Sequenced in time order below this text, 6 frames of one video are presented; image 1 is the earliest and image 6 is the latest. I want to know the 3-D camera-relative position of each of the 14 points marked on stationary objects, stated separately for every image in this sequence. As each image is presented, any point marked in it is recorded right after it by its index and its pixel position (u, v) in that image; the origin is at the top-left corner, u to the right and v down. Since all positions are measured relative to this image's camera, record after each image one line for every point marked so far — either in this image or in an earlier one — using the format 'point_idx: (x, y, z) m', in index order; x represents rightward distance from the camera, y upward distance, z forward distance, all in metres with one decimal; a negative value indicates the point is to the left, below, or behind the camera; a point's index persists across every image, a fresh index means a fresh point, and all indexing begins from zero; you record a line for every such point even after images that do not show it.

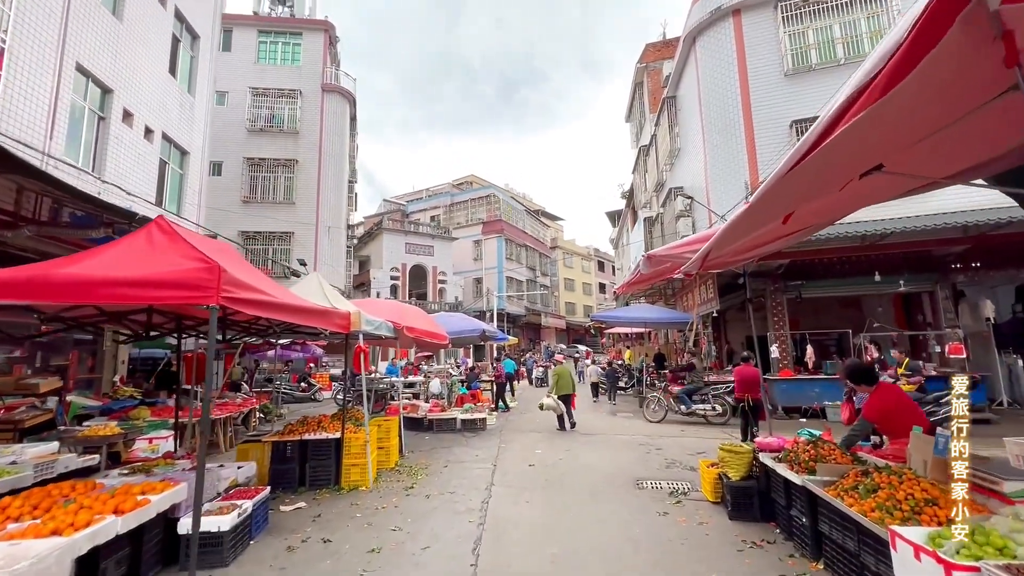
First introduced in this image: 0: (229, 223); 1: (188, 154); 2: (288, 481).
0: (-12.1, +2.8, +19.9) m
1: (-8.4, +3.5, +12.1) m
2: (-2.7, -2.3, +5.7) m
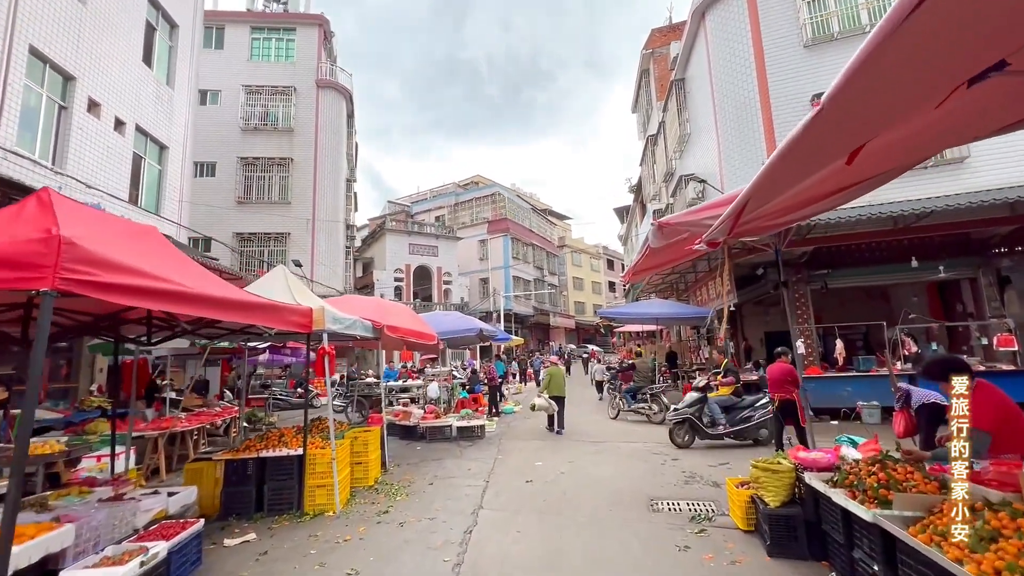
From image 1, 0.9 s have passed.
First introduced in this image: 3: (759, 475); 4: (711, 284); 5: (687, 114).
0: (-11.9, +2.6, +19.3) m
1: (-8.5, +3.4, +11.5) m
2: (-2.8, -2.3, +4.9) m
3: (+2.0, -1.5, +3.8) m
4: (+5.7, +0.1, +13.4) m
5: (+5.8, +5.8, +15.6) m
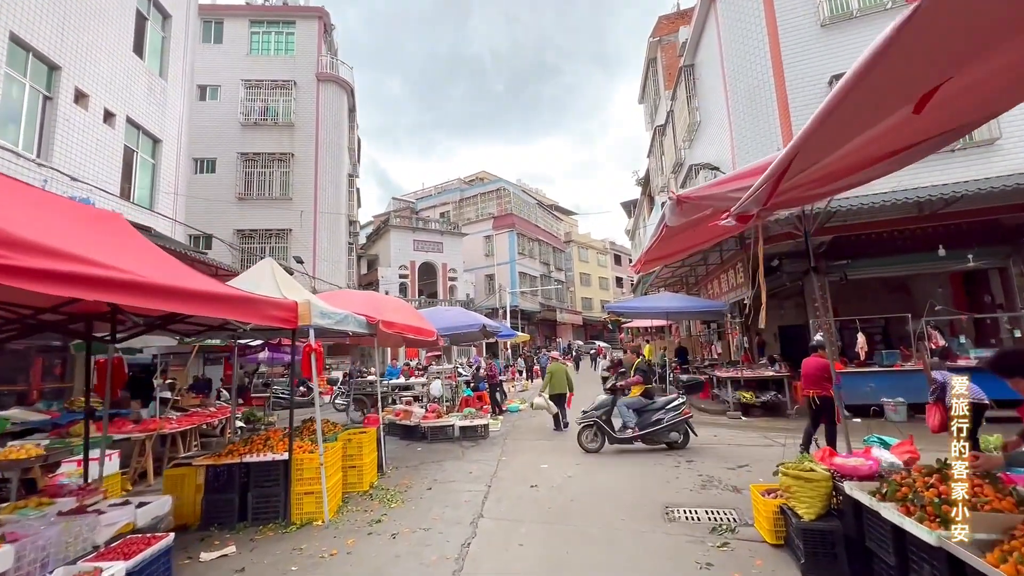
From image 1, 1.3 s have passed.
0: (-11.8, +2.7, +19.1) m
1: (-8.4, +3.5, +11.2) m
2: (-2.8, -2.2, +4.6) m
3: (+2.0, -1.4, +3.4) m
4: (+5.8, +0.3, +12.9) m
5: (+5.9, +6.0, +15.0) m
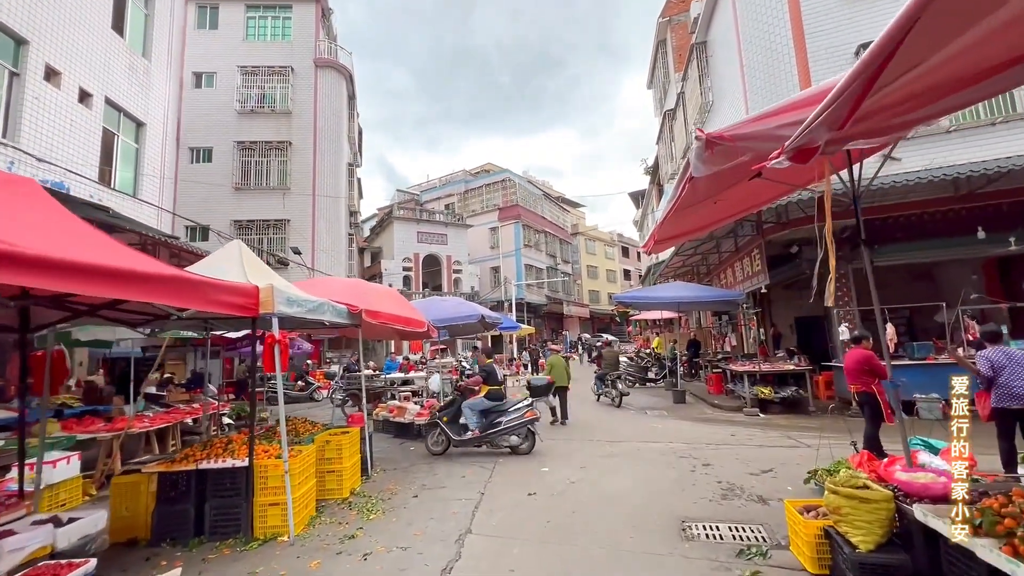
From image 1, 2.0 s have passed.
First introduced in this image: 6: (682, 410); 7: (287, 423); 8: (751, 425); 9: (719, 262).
0: (-11.6, +3.0, +18.6) m
1: (-8.4, +3.7, +10.6) m
2: (-2.8, -2.1, +4.0) m
3: (+1.9, -1.3, +2.8) m
4: (+5.9, +0.6, +12.2) m
5: (+6.0, +6.3, +14.3) m
6: (+3.7, -2.7, +10.3) m
7: (-2.7, -1.6, +5.6) m
8: (+4.1, -2.4, +8.0) m
9: (+6.1, +0.8, +13.8) m
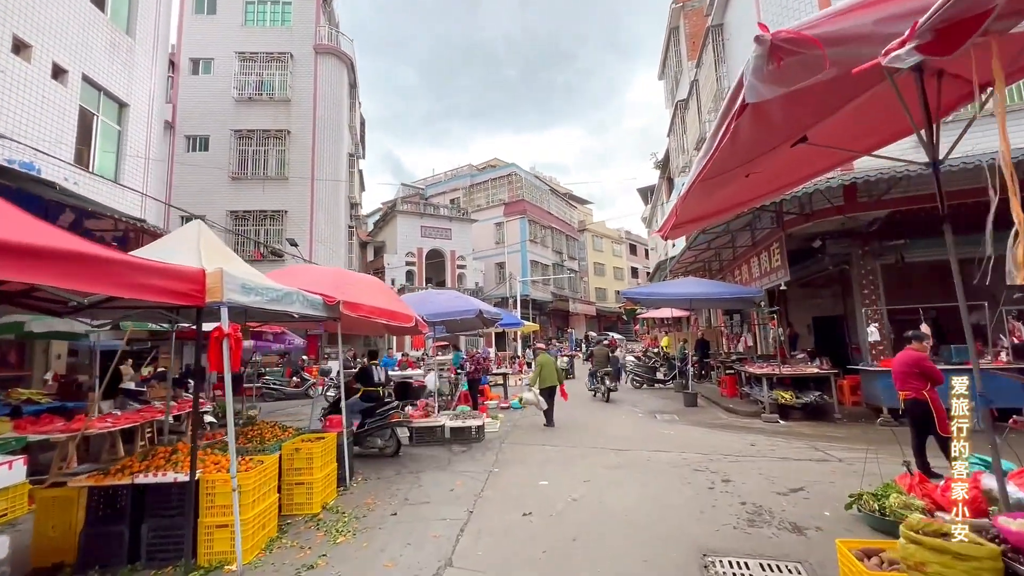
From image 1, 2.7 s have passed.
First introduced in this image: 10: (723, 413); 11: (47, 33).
0: (-11.4, +3.3, +18.1) m
1: (-8.3, +3.9, +10.1) m
2: (-2.9, -1.9, +3.4) m
3: (+1.8, -1.2, +2.1) m
4: (+6.0, +0.7, +11.4) m
5: (+6.1, +6.4, +13.5) m
6: (+3.7, -2.6, +9.6) m
7: (-2.8, -1.5, +5.0) m
8: (+4.1, -2.3, +7.3) m
9: (+6.2, +0.8, +13.1) m
10: (+4.2, -2.5, +9.3) m
11: (-8.2, +4.5, +8.2) m
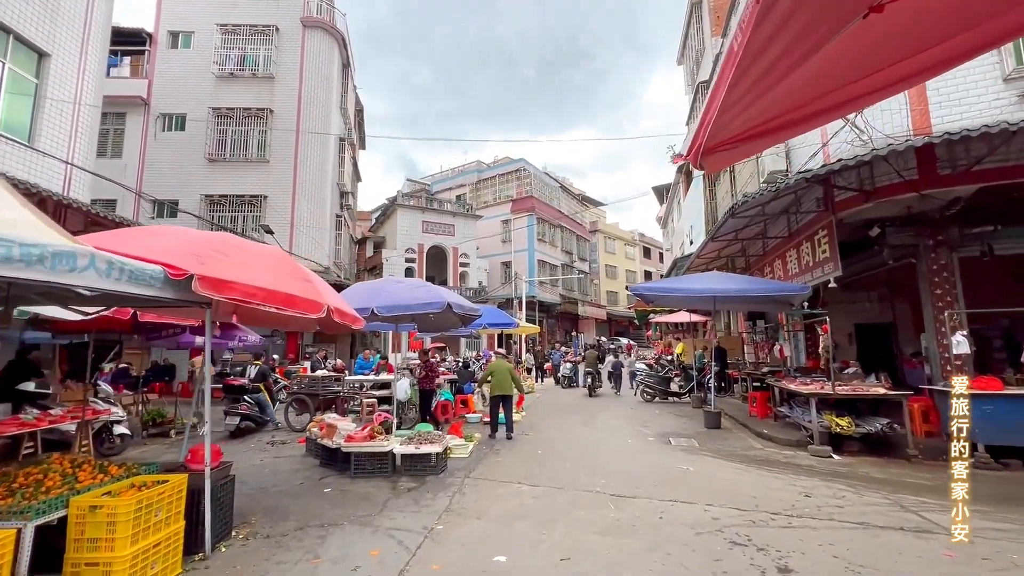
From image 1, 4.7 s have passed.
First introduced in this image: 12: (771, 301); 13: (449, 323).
0: (-11.4, +3.6, +16.7) m
1: (-8.5, +4.2, +8.6) m
2: (-3.4, -1.7, +1.7) m
3: (+1.3, -1.0, +0.3) m
4: (+5.7, +0.7, +9.5) m
5: (+6.1, +6.4, +11.6) m
6: (+3.4, -2.5, +7.7) m
7: (-3.2, -1.2, +3.3) m
8: (+3.7, -2.2, +5.5) m
9: (+6.0, +0.9, +11.2) m
10: (+3.8, -2.4, +7.4) m
11: (-8.4, +4.8, +6.7) m
12: (+5.1, -0.3, +9.5) m
13: (-1.2, -0.7, +8.3) m
